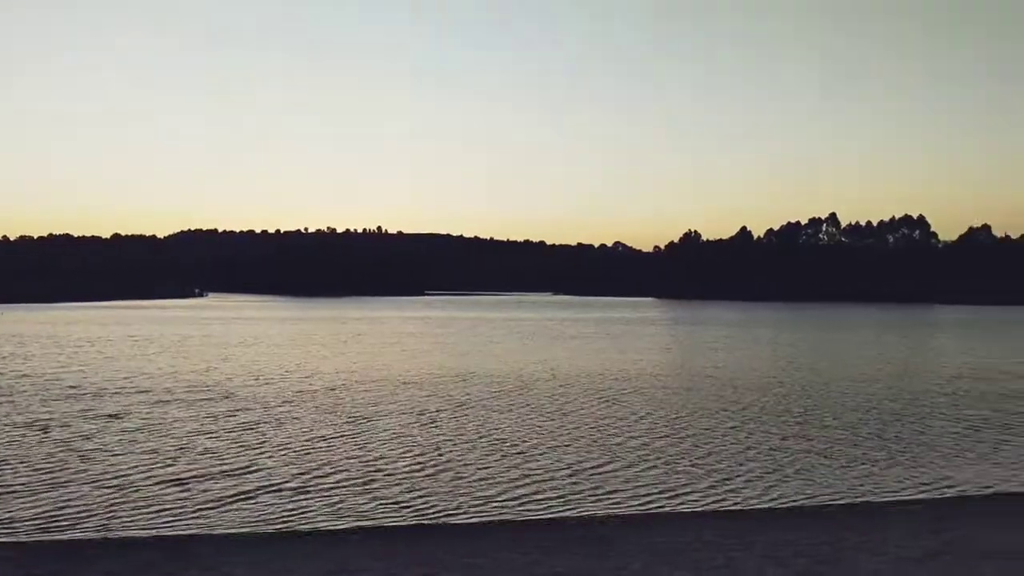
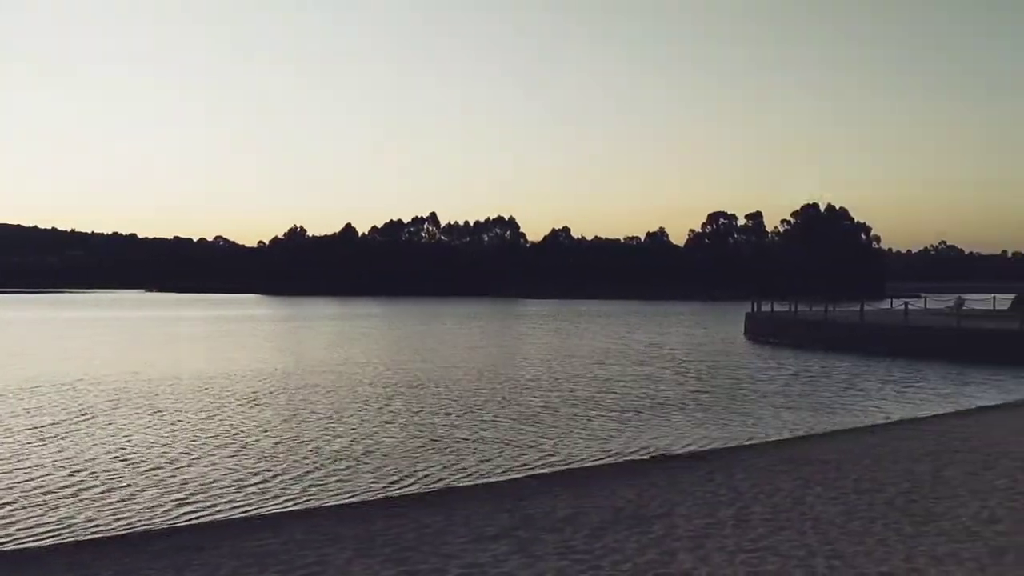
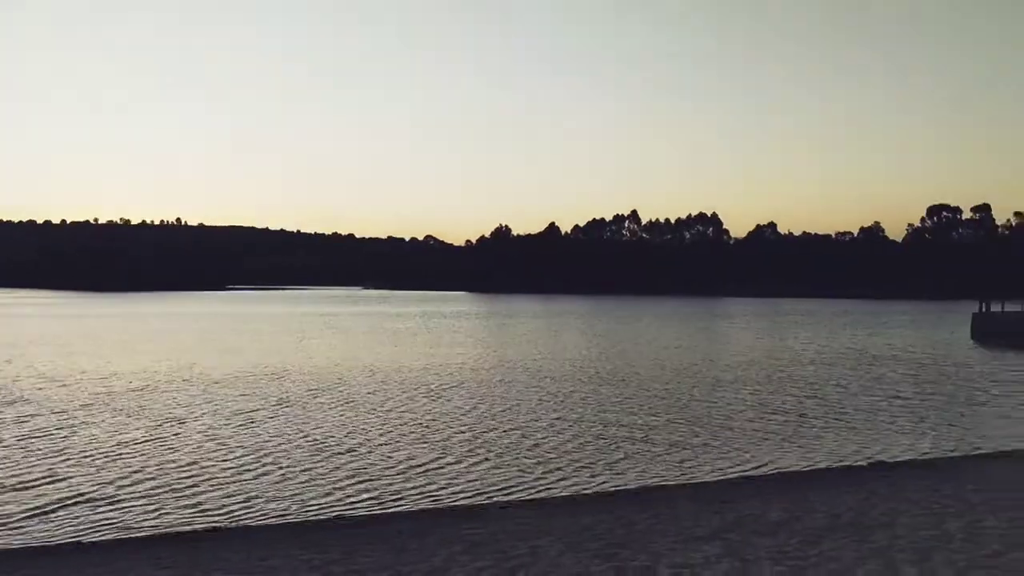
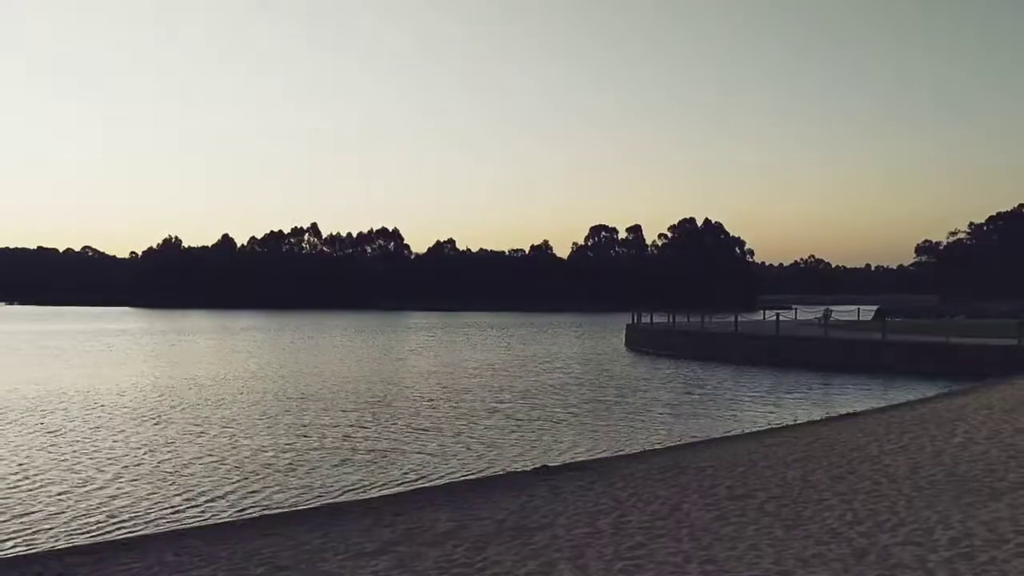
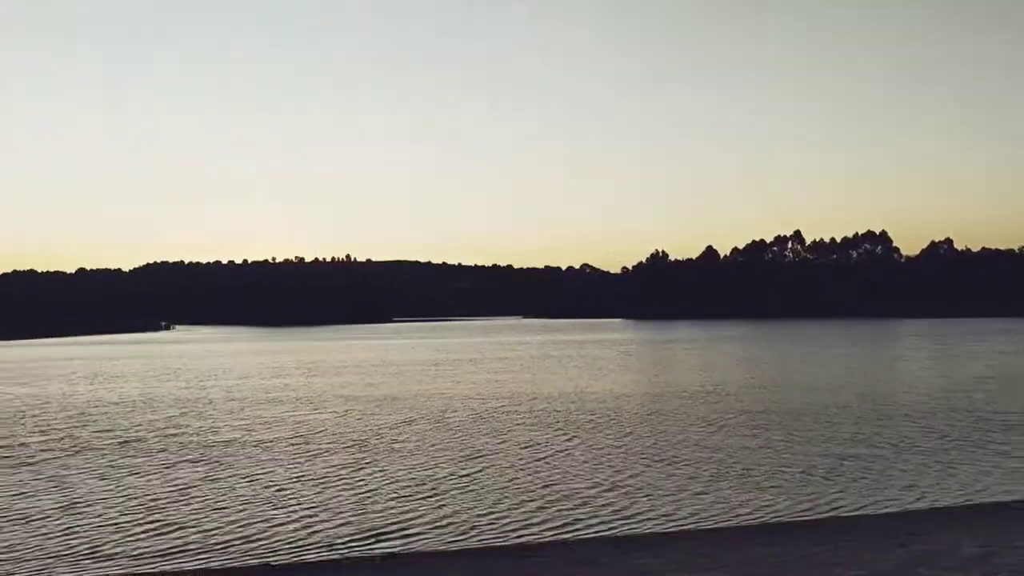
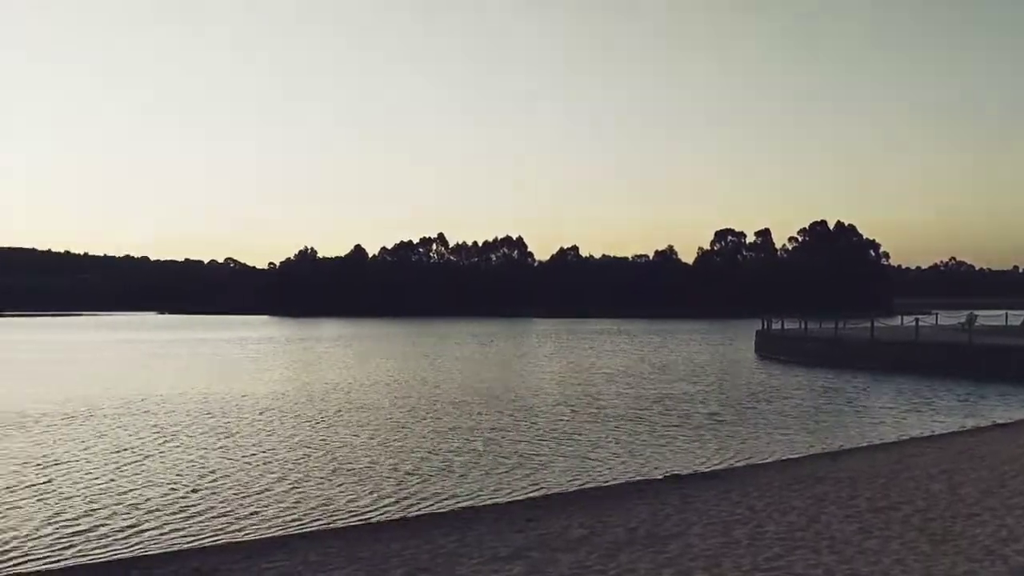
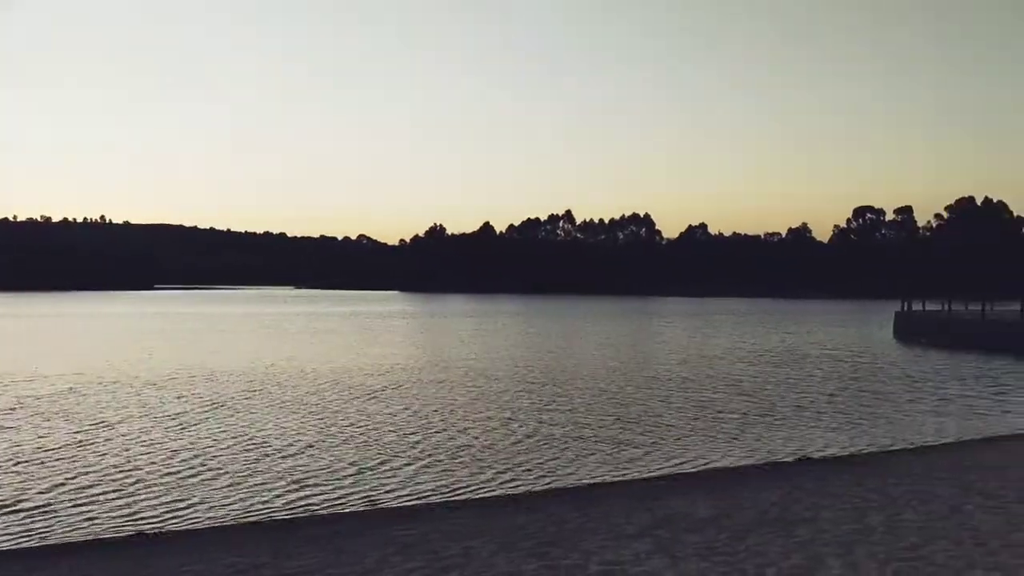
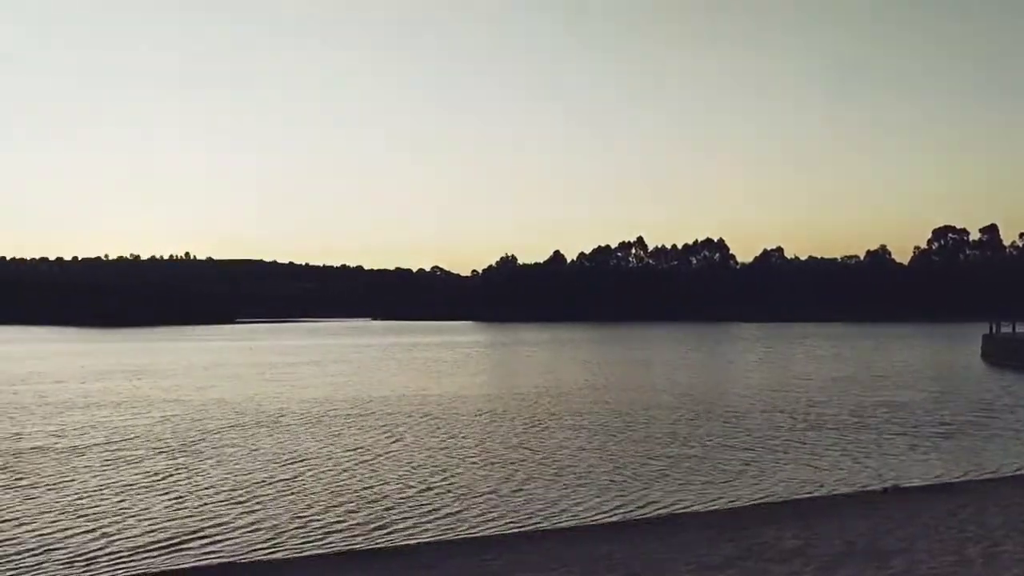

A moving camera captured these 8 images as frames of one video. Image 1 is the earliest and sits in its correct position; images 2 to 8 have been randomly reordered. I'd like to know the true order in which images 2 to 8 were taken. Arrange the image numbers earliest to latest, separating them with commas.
3, 7, 2, 4, 6, 8, 5
